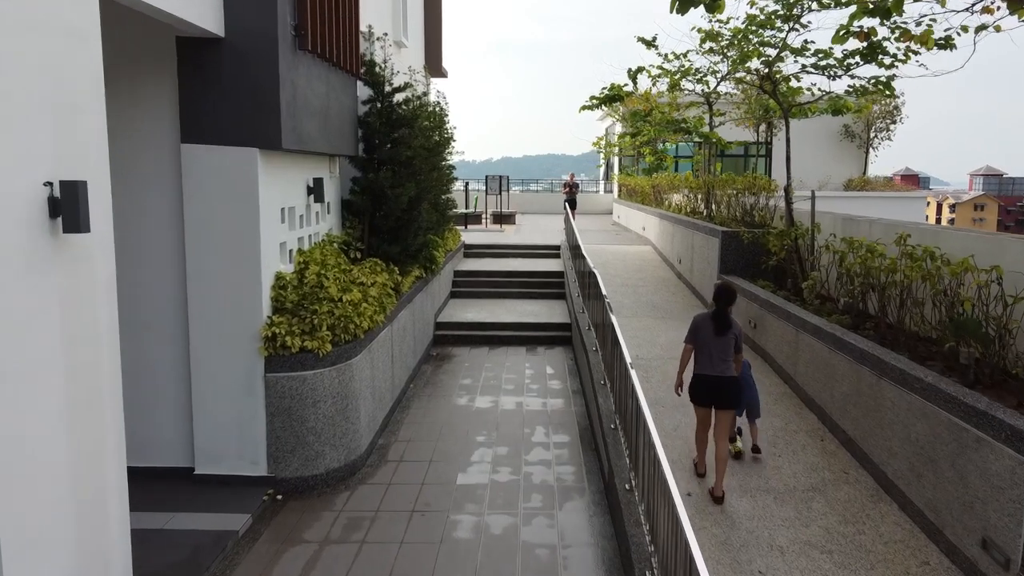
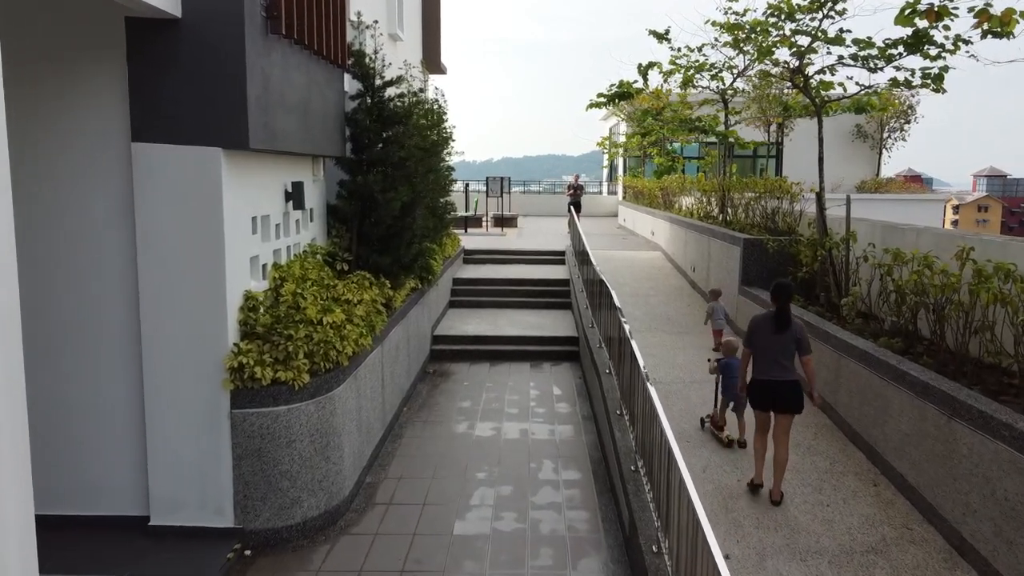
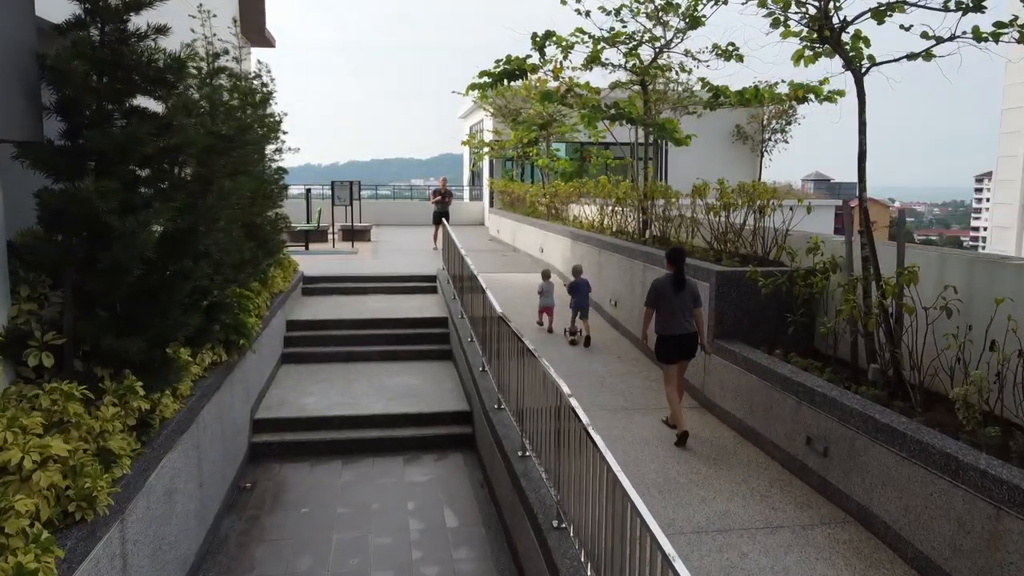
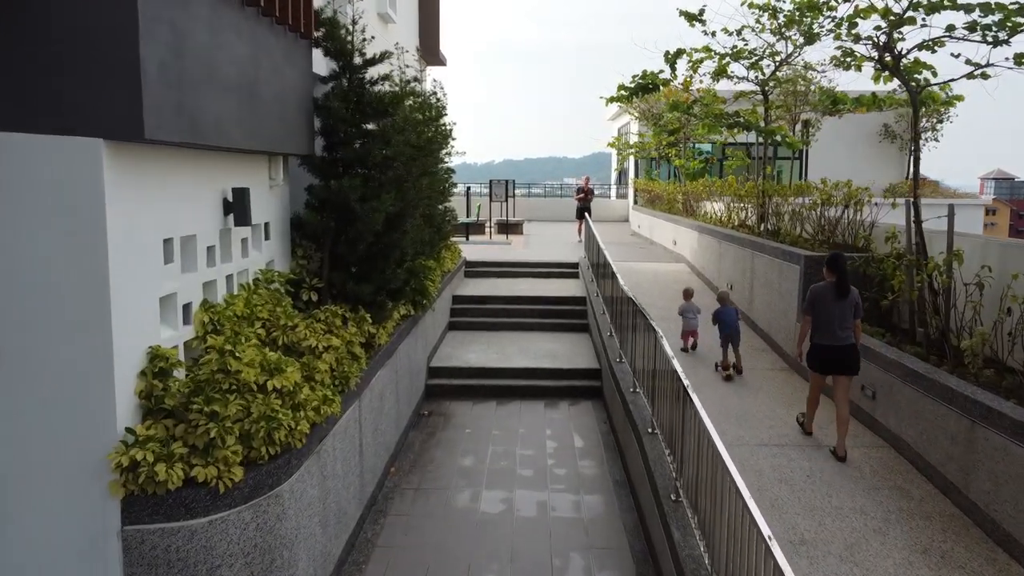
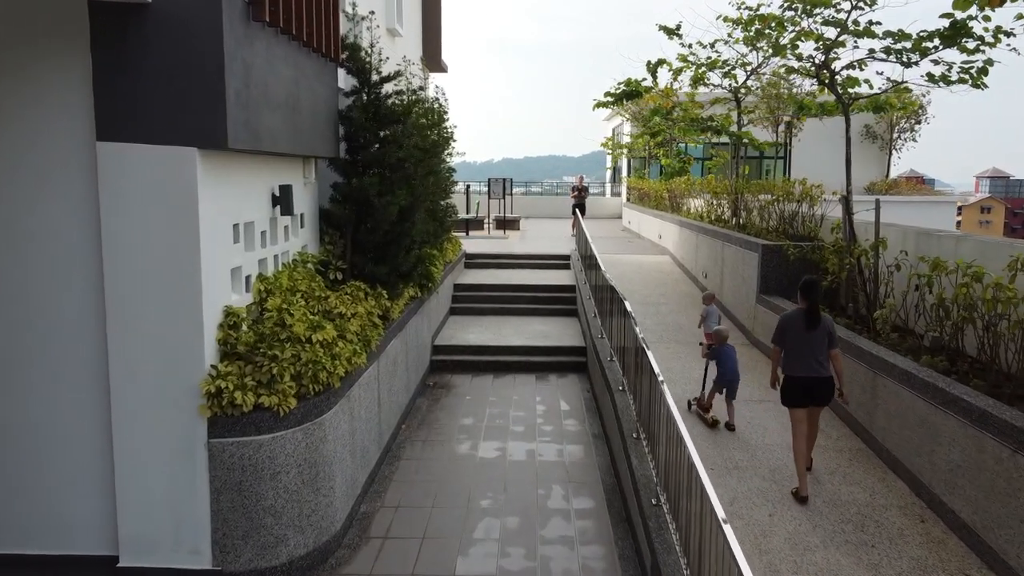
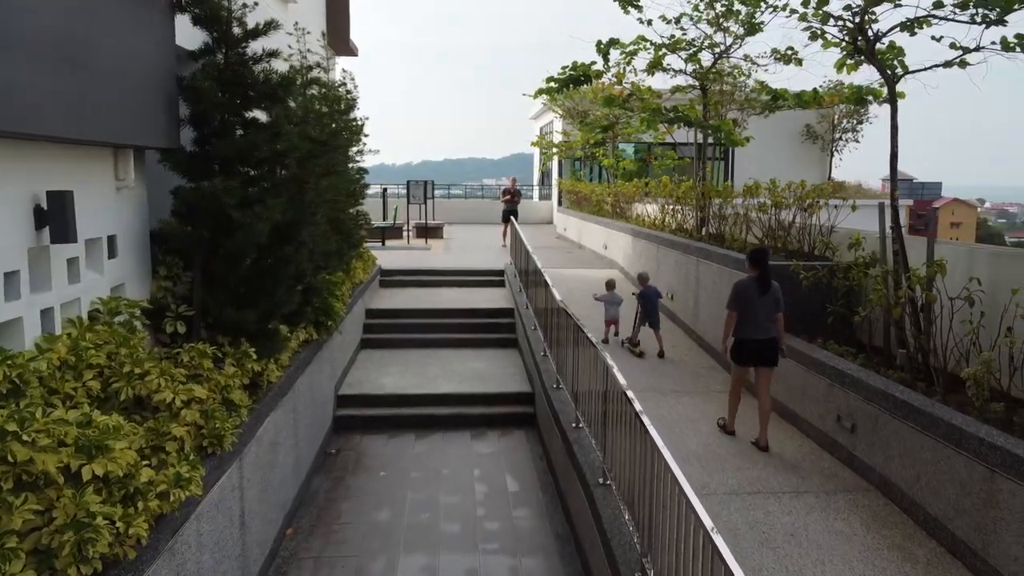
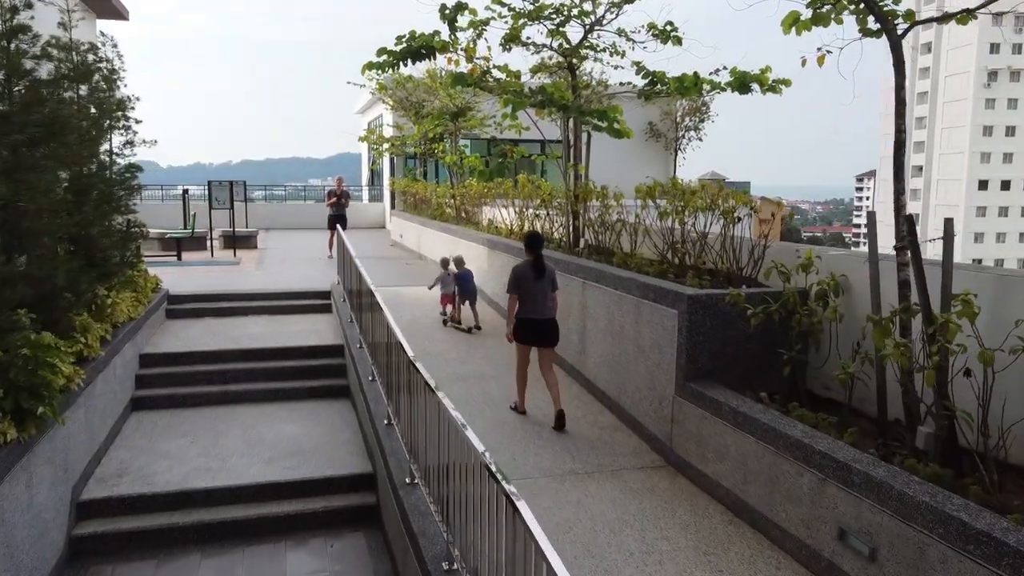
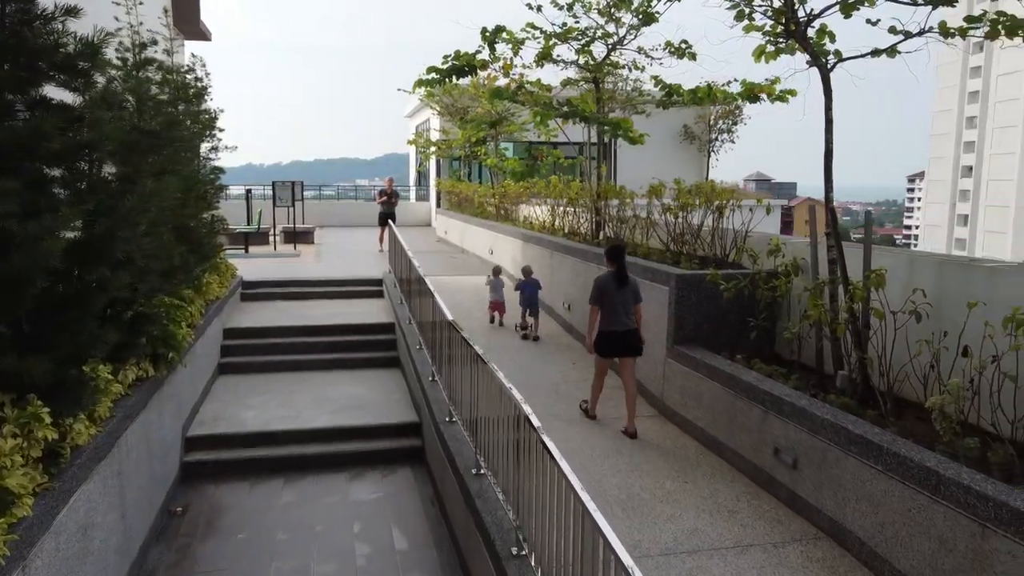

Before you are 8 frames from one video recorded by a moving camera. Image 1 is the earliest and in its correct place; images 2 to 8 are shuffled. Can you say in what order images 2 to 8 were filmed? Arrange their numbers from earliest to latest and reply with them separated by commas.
2, 5, 4, 6, 3, 8, 7
